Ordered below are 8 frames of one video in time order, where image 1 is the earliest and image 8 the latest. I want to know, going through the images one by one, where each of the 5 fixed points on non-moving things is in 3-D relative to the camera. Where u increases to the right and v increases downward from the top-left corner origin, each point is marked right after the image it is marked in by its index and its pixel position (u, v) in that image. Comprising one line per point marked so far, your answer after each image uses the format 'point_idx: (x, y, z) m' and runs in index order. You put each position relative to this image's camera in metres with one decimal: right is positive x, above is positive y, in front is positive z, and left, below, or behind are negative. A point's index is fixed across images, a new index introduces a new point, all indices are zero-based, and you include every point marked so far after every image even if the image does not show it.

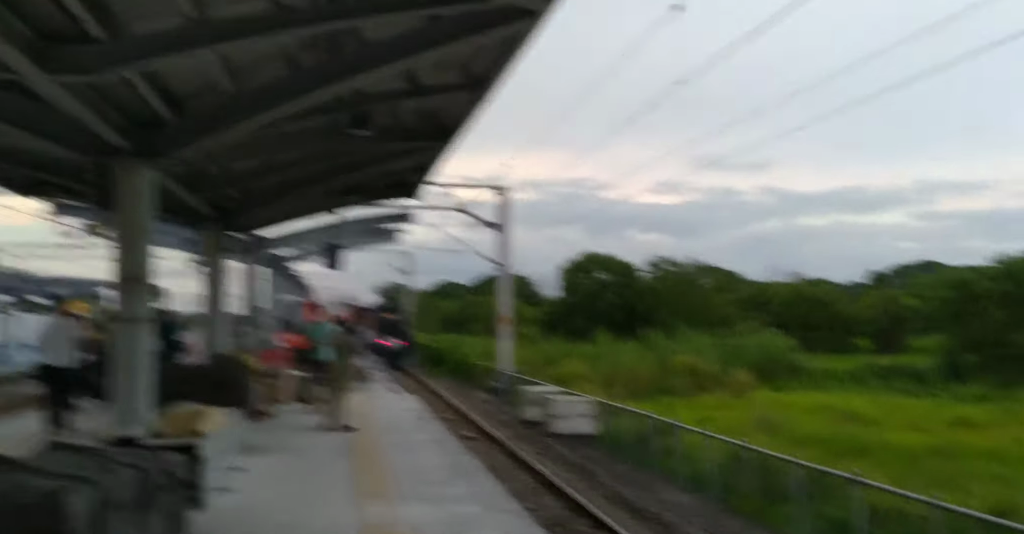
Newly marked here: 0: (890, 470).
0: (+6.7, -3.6, +16.3) m
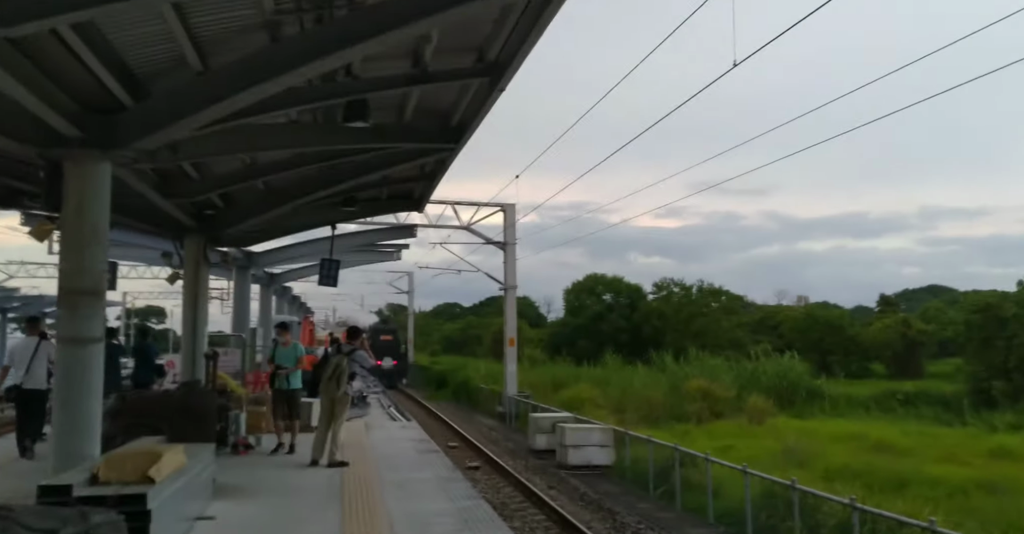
0: (+6.9, -3.9, +14.8) m
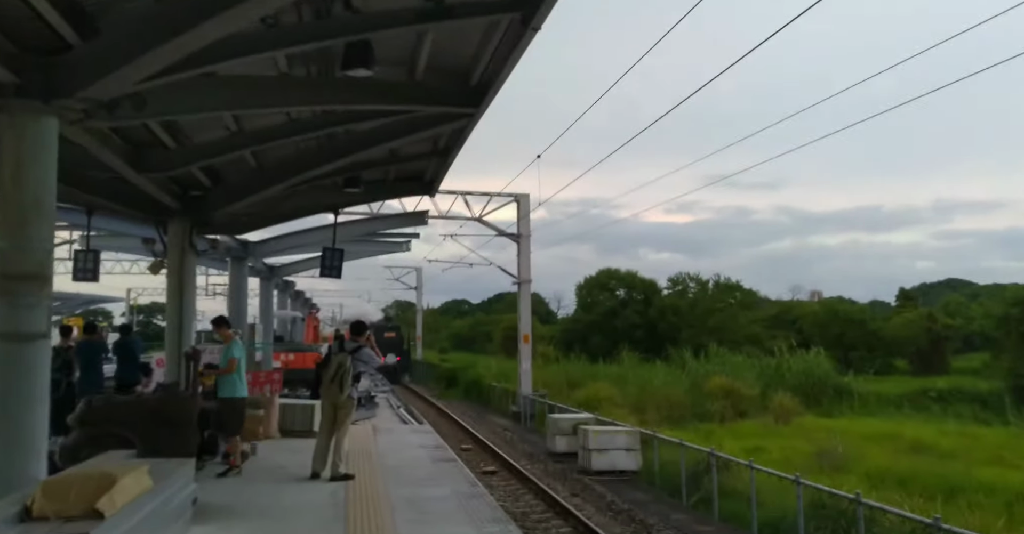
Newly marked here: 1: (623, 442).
0: (+7.2, -3.7, +13.4) m
1: (+2.2, -3.4, +18.0) m
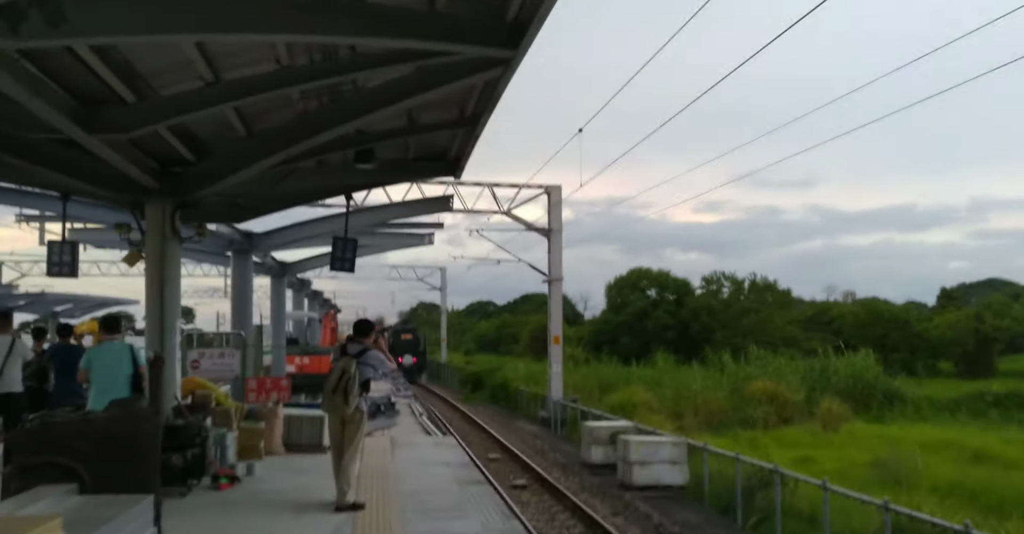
0: (+7.7, -3.6, +11.6) m
1: (+2.8, -3.3, +16.4) m
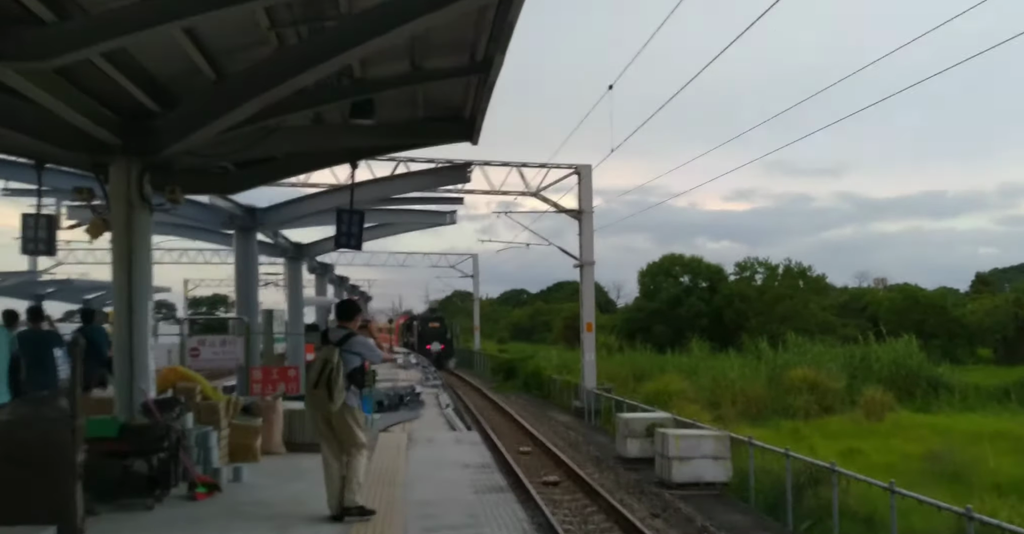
0: (+8.0, -3.3, +10.2) m
1: (+3.2, -3.0, +15.1) m
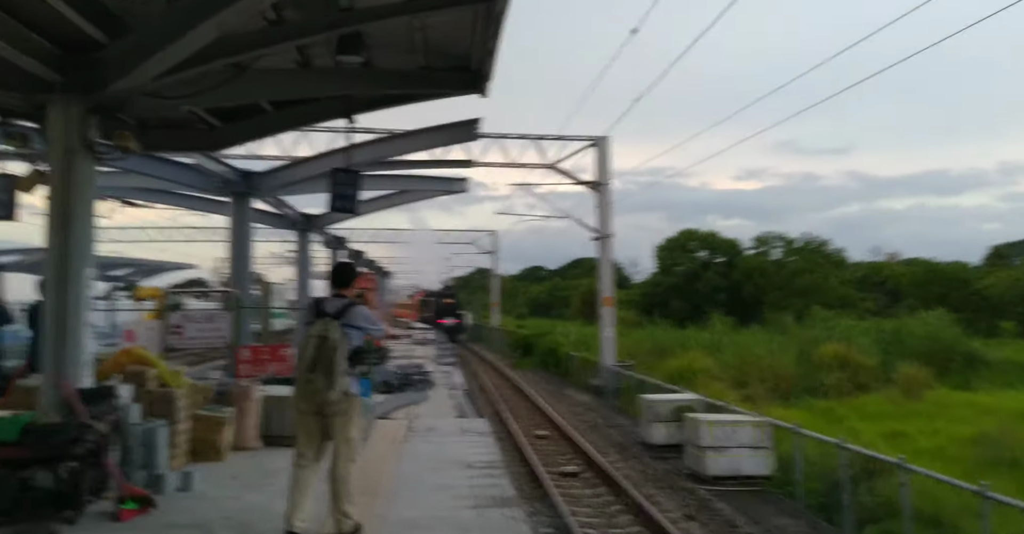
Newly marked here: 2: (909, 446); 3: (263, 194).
0: (+8.1, -2.9, +8.5) m
1: (+3.4, -2.5, +13.5) m
2: (+8.0, -3.6, +18.5) m
3: (-4.6, +1.3, +17.2) m
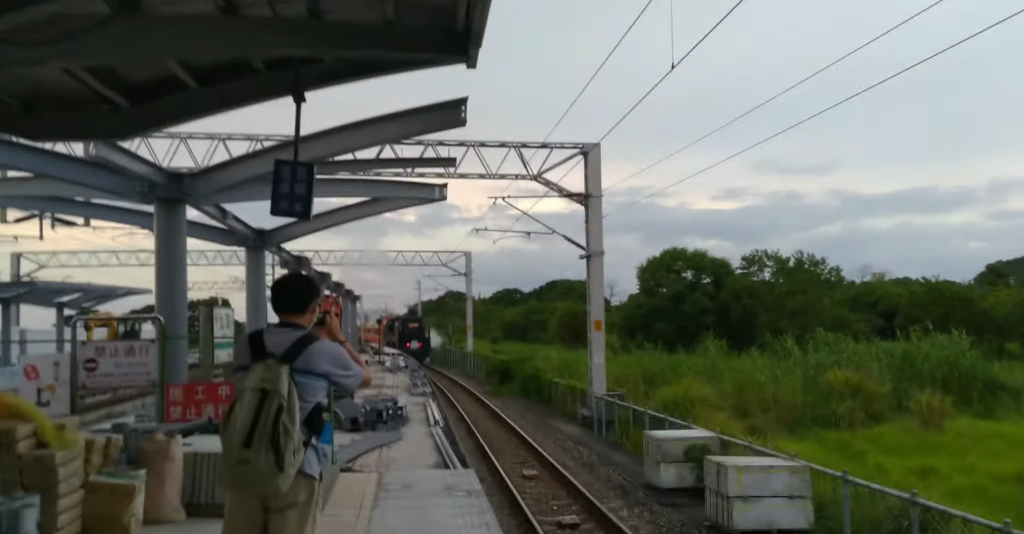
0: (+8.2, -2.9, +6.6) m
1: (+3.3, -2.7, +11.4) m
2: (+7.8, -3.9, +16.5) m
3: (-4.8, +1.0, +15.0) m
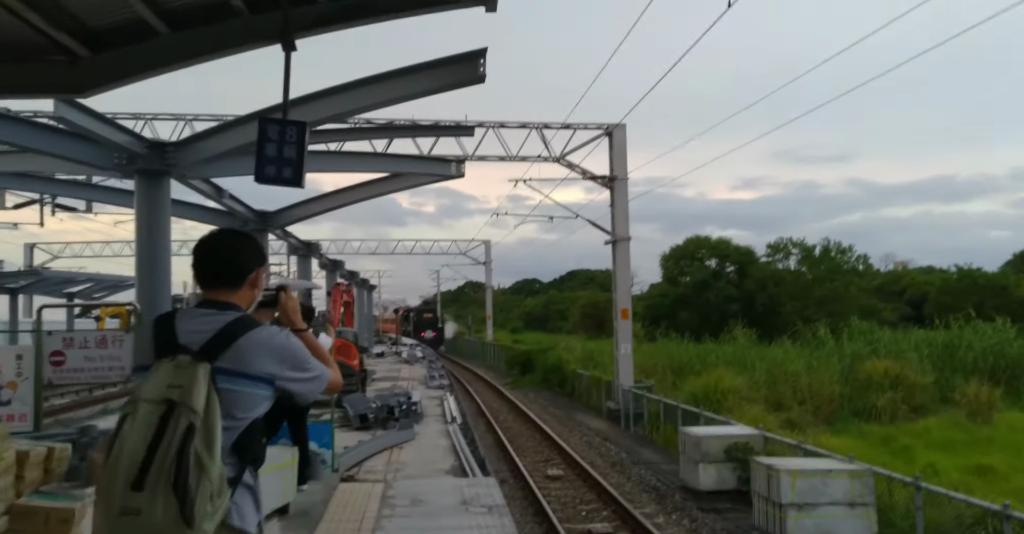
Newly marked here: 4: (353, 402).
0: (+8.4, -2.7, +5.2) m
1: (+3.6, -2.5, +10.1) m
2: (+8.2, -3.6, +15.1) m
3: (-4.5, +1.2, +13.9) m
4: (-2.5, -2.1, +14.4) m
